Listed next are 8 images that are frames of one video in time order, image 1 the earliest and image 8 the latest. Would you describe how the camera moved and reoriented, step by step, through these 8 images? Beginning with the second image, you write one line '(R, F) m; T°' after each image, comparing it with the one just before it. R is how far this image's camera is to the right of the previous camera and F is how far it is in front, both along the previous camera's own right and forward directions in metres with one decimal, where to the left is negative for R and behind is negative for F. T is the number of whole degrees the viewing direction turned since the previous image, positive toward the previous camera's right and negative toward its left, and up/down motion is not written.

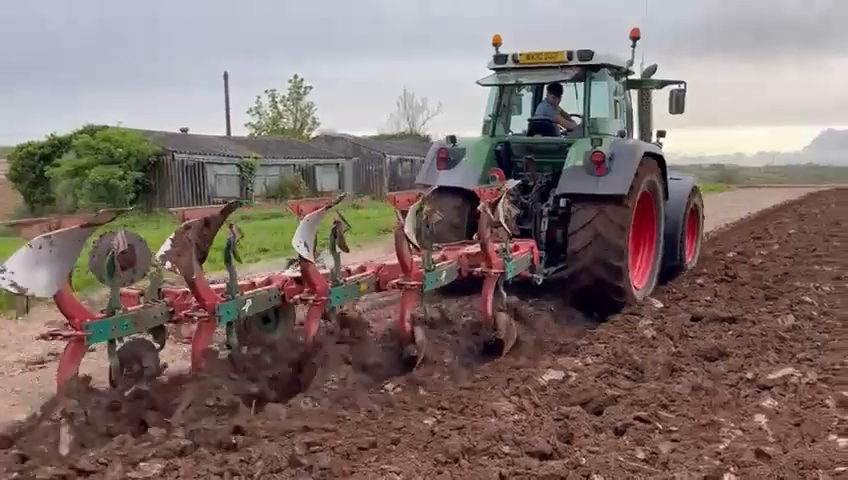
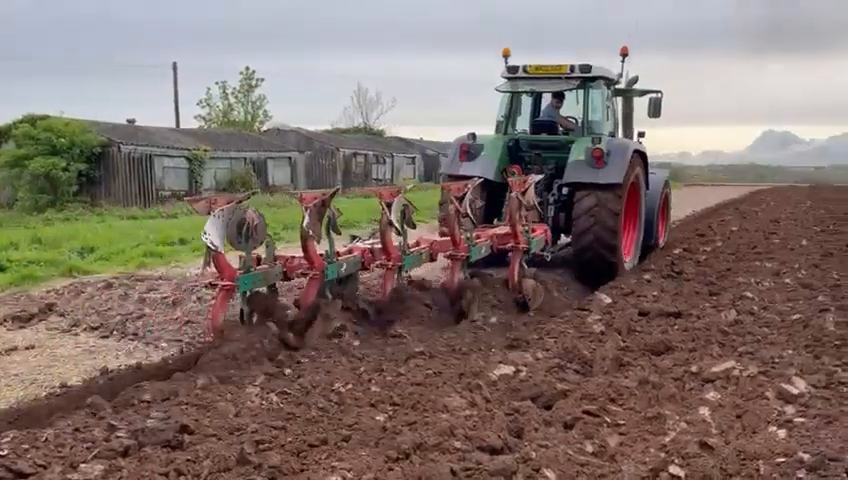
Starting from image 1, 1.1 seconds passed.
(+0.4, 0.0) m; +3°
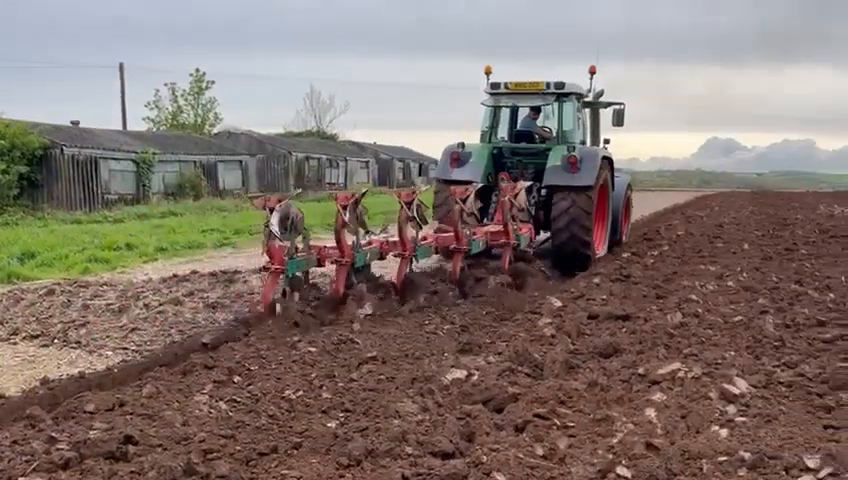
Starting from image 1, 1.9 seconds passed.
(+0.4, 0.0) m; +3°
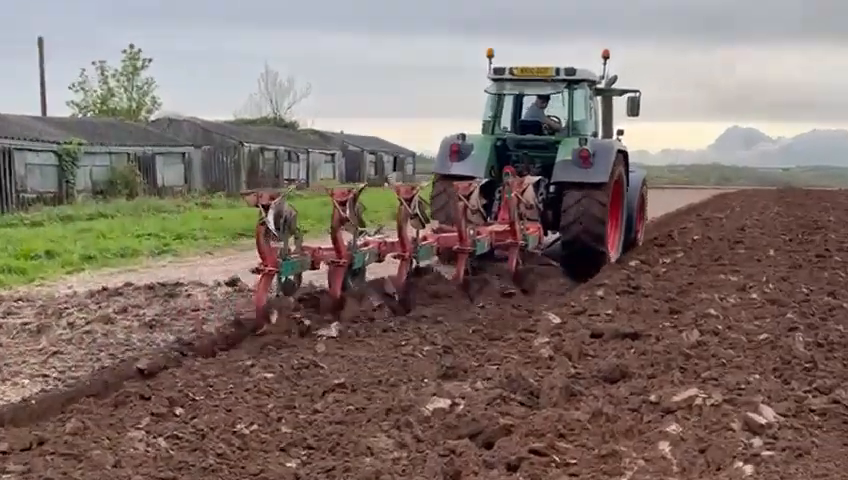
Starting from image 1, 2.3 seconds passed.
(+0.1, +1.3) m; +2°
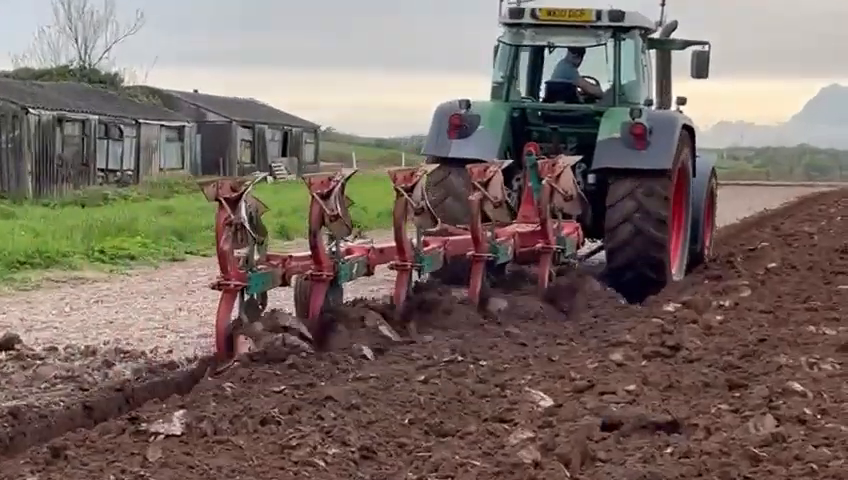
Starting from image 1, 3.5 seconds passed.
(+0.6, +3.0) m; +2°
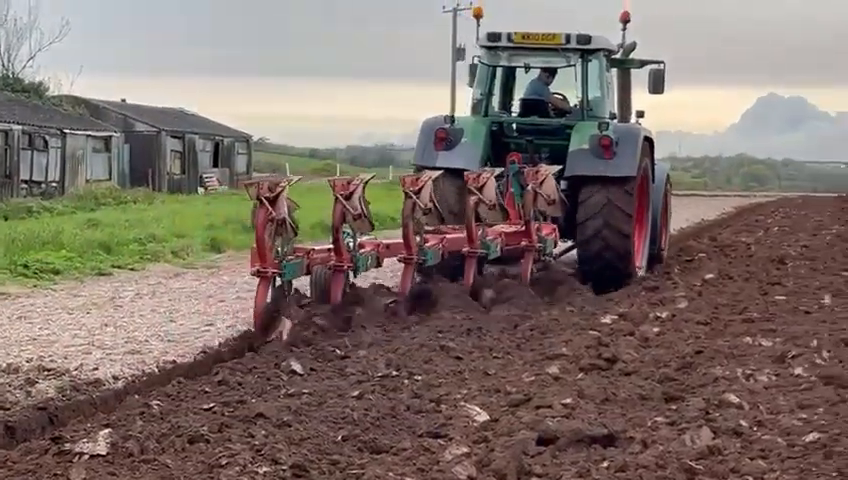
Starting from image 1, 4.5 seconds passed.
(+0.5, +0.1) m; +1°
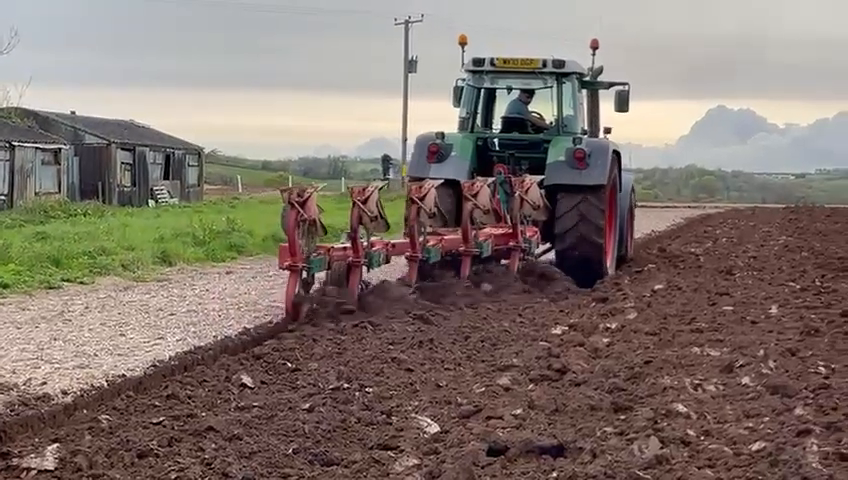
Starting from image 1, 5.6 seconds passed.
(+0.4, 0.0) m; +1°
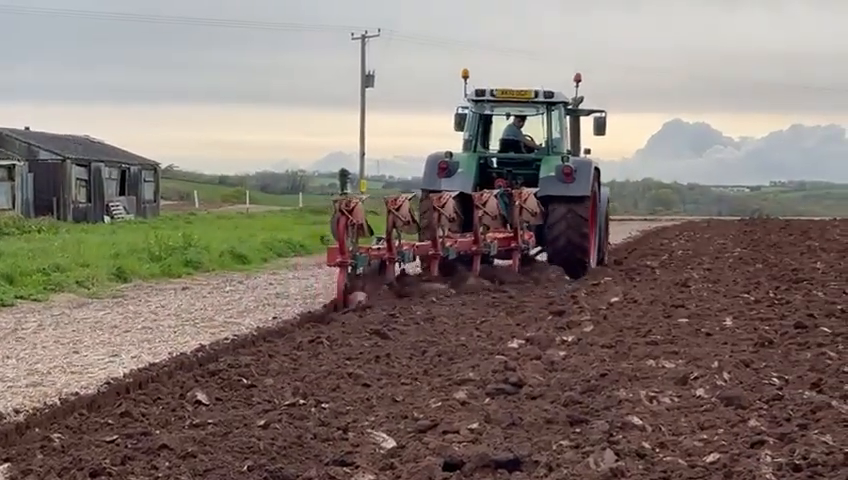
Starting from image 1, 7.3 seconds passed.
(+0.3, 0.0) m; +1°
